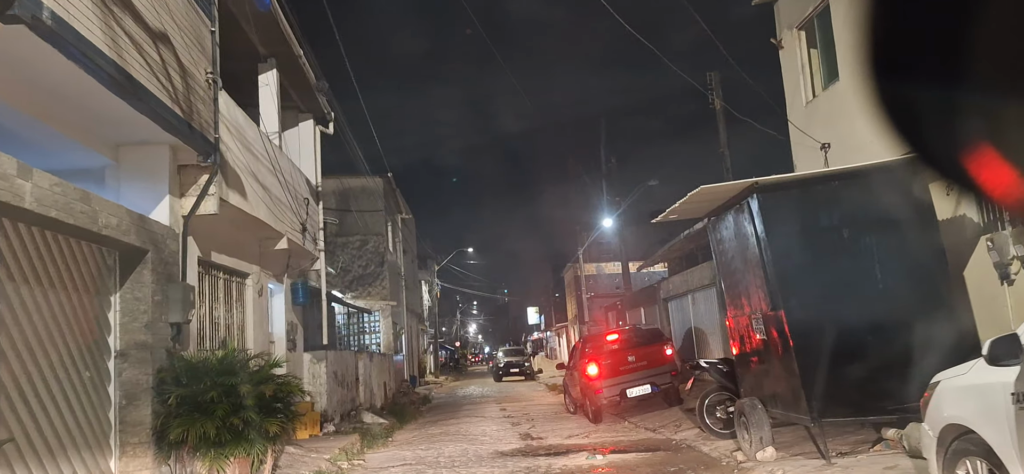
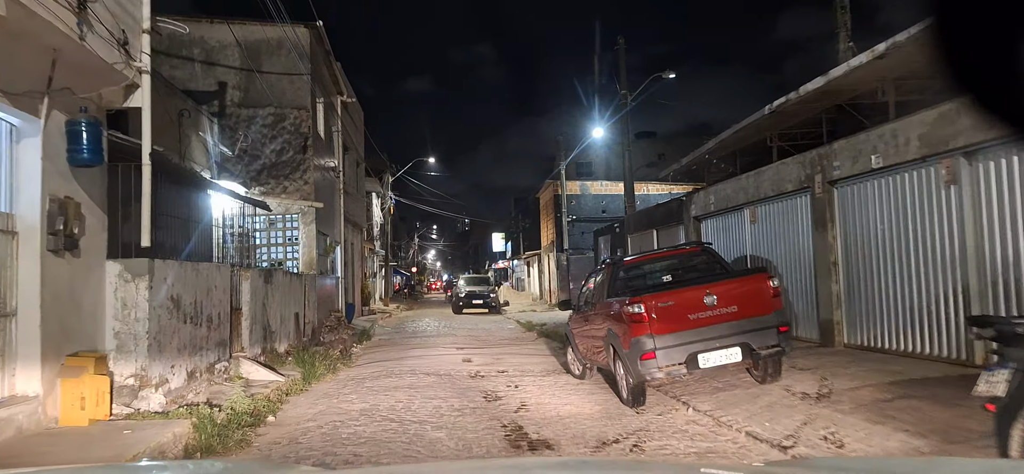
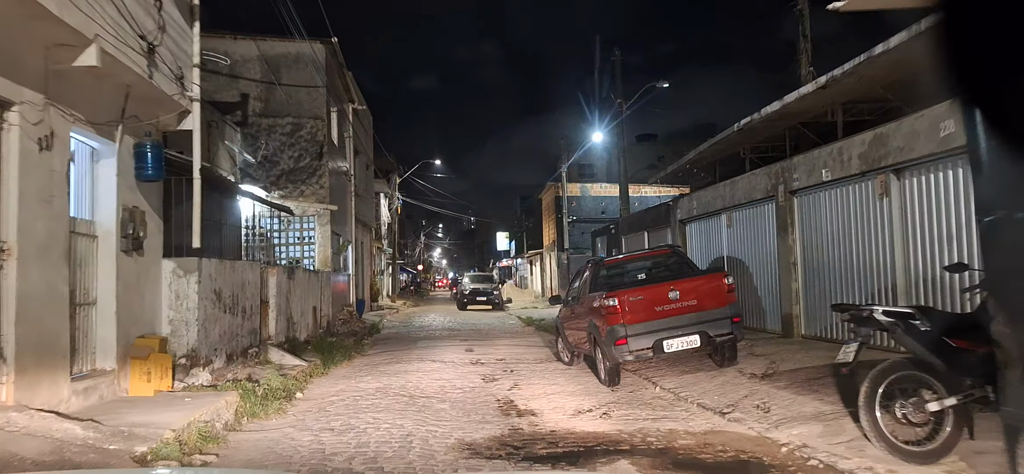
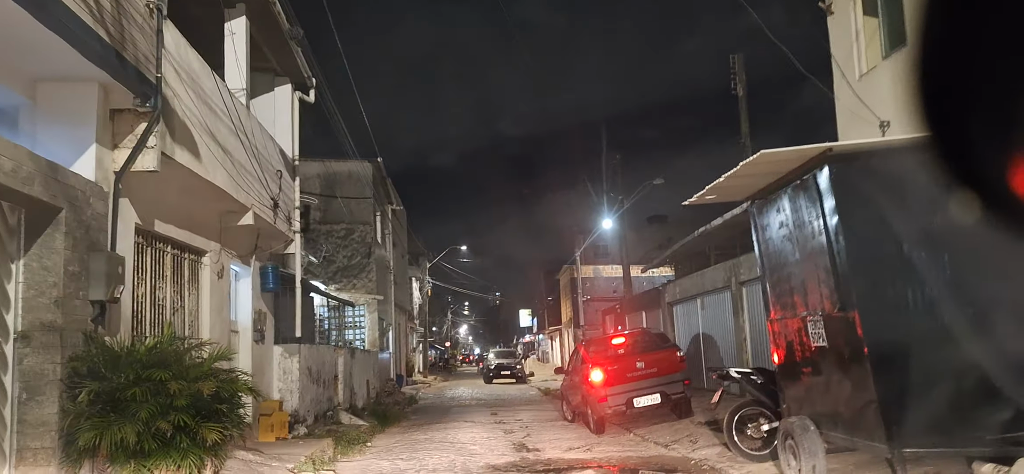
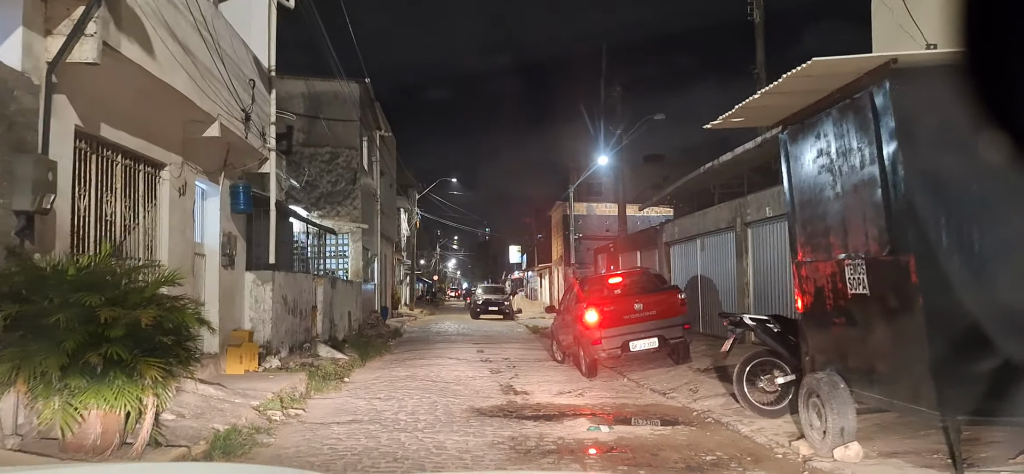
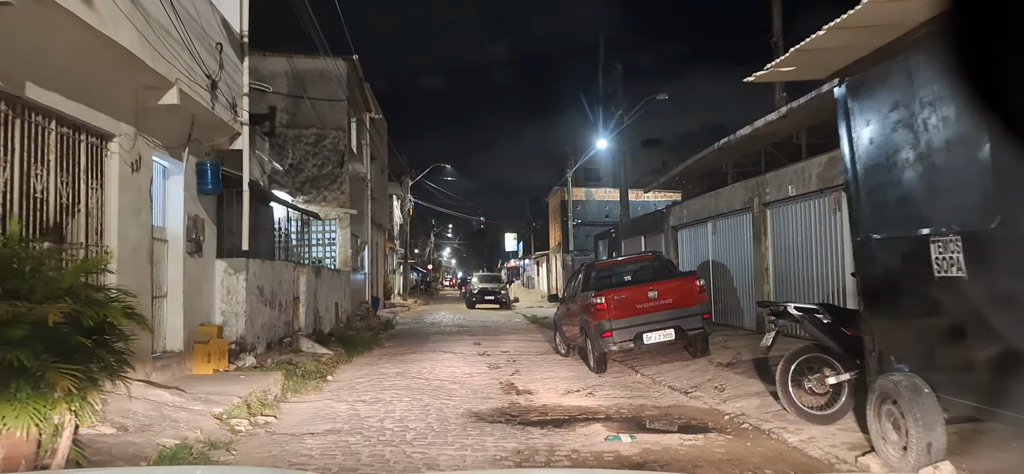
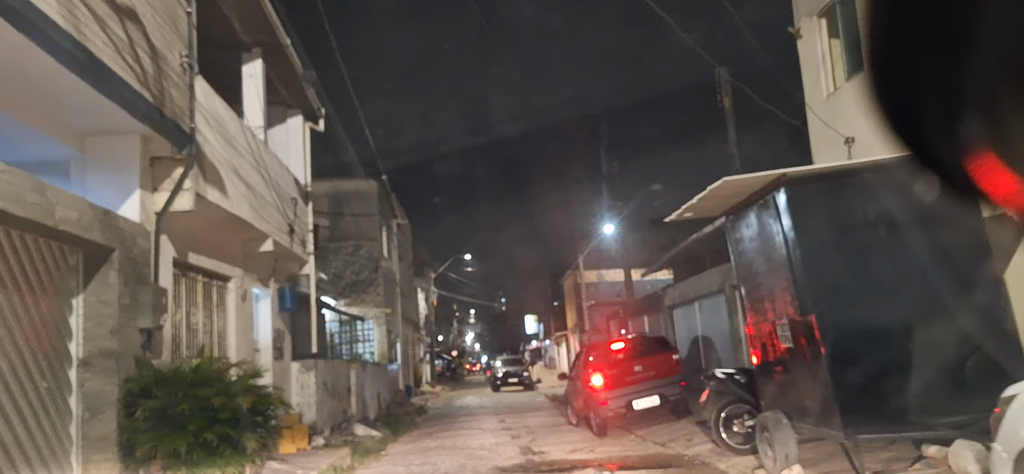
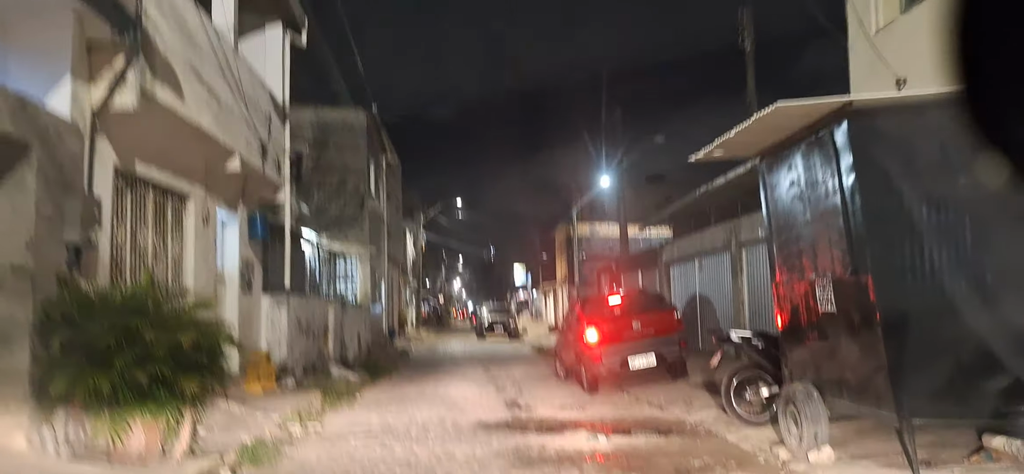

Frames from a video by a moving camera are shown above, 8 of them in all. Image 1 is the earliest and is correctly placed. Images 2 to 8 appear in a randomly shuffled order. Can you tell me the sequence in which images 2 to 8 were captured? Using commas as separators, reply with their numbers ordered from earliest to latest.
7, 4, 8, 5, 6, 3, 2
